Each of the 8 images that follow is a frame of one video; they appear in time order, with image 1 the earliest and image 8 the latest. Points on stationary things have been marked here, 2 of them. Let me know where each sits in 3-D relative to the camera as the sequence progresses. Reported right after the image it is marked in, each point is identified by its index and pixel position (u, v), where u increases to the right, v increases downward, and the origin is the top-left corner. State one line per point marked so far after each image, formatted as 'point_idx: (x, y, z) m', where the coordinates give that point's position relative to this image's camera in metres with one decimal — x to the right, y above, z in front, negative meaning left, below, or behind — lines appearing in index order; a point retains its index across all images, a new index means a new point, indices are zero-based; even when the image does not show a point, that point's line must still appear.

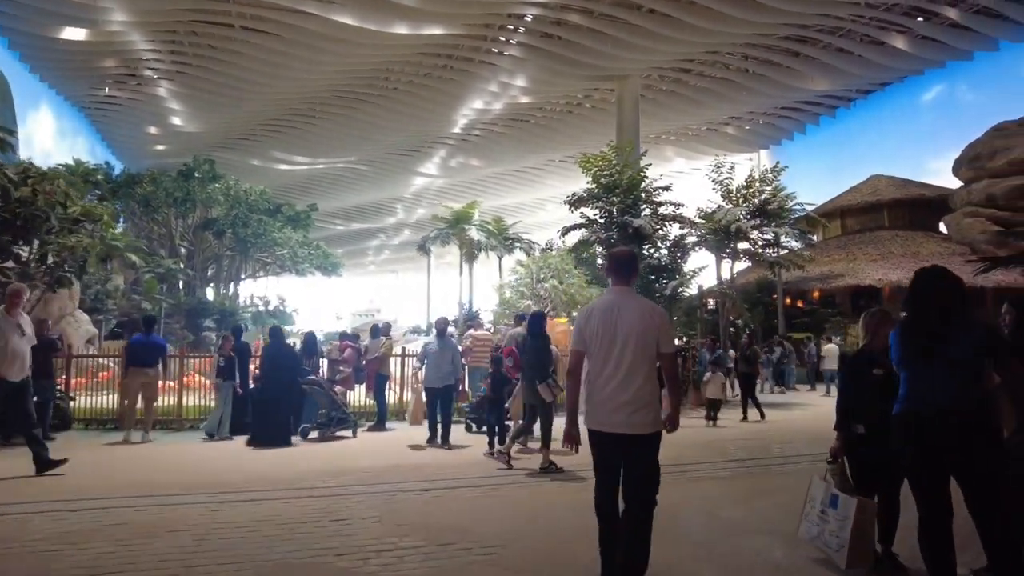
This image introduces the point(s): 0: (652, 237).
0: (+3.2, +1.2, +14.6) m
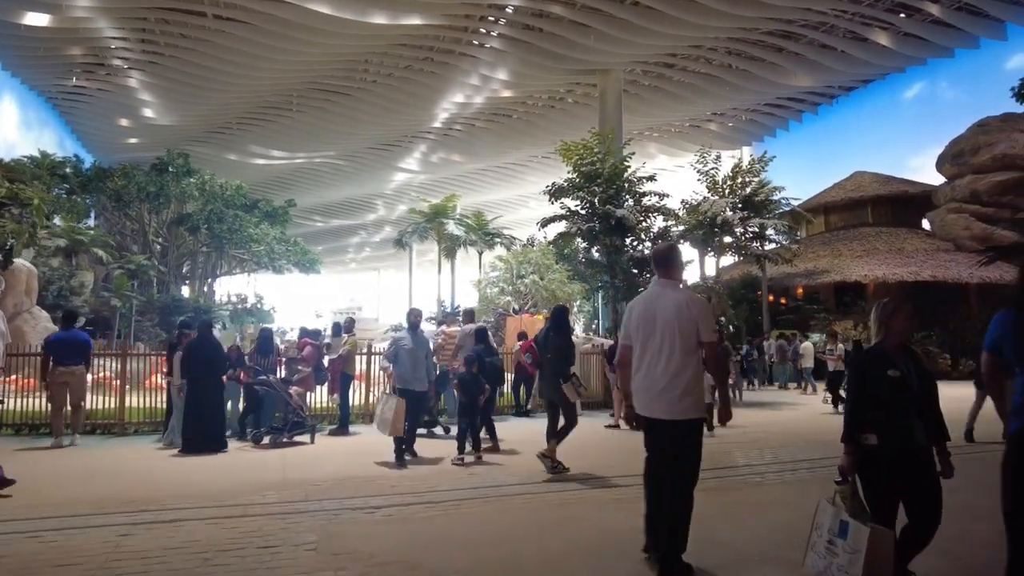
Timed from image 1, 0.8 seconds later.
0: (+2.7, +1.3, +13.9) m
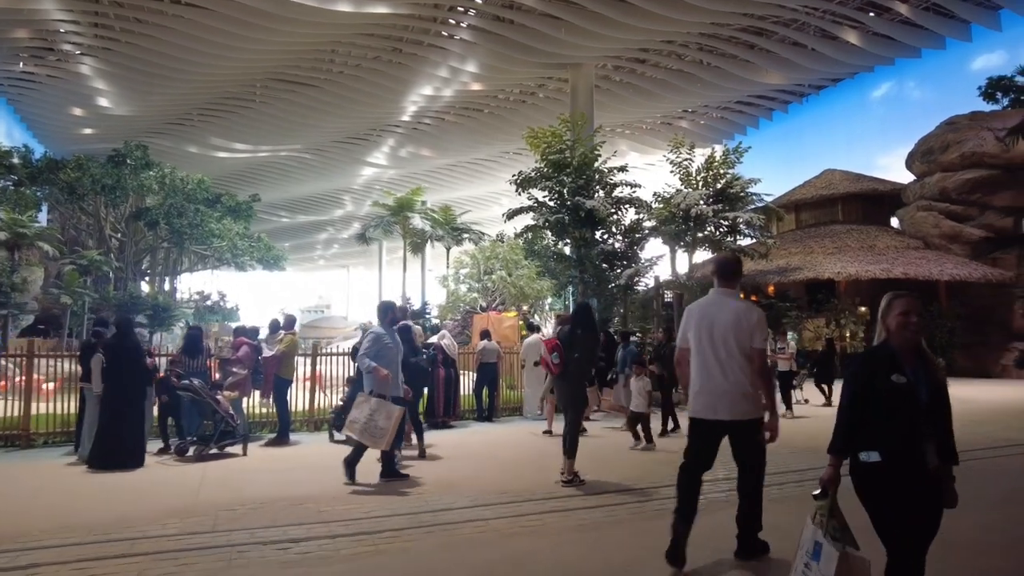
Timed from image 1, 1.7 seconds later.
0: (+2.0, +1.4, +13.2) m
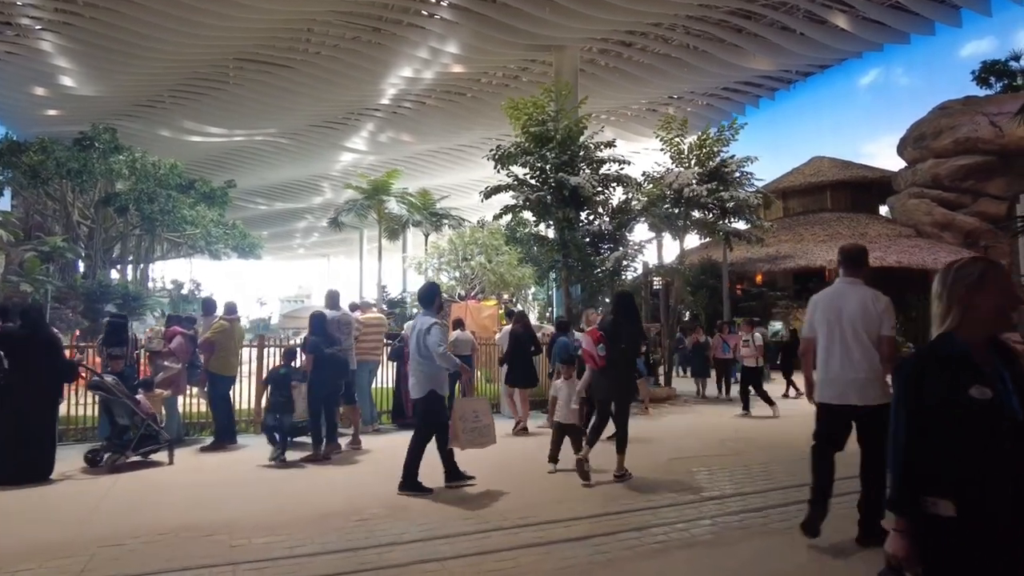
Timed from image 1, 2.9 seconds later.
0: (+1.5, +1.6, +12.1) m
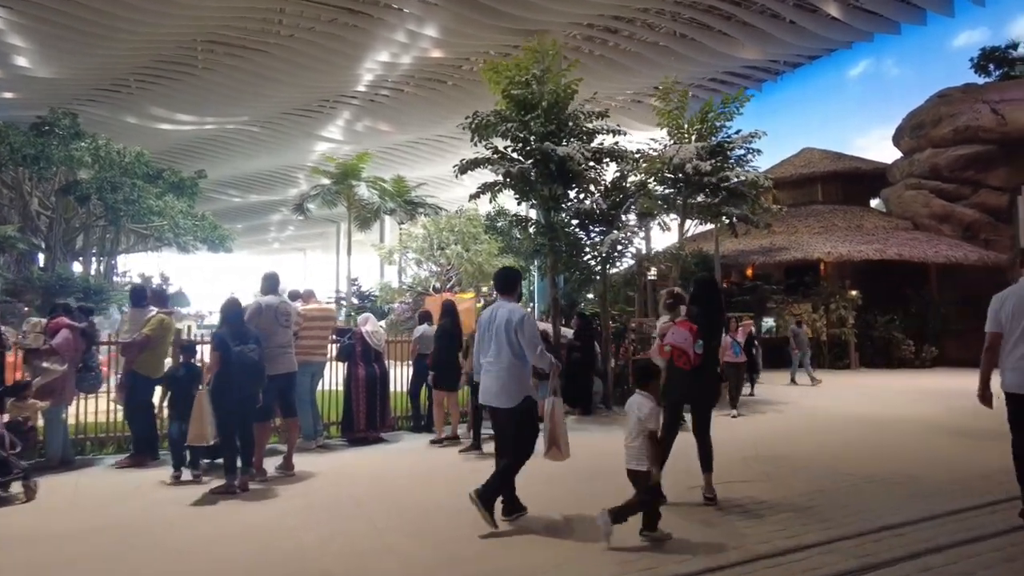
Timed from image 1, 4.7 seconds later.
0: (+1.2, +1.8, +10.6) m
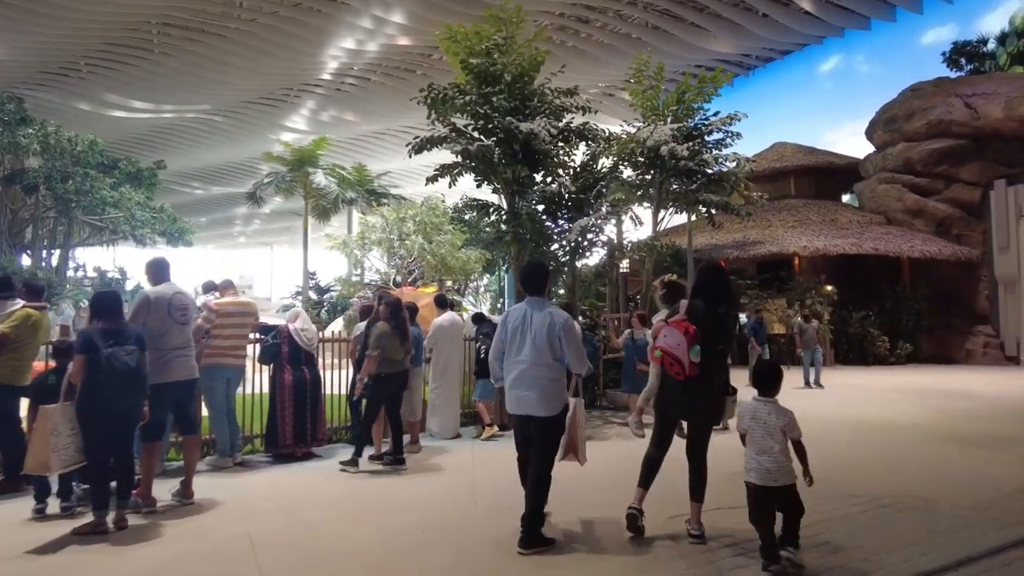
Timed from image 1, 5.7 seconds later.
0: (+0.6, +1.9, +9.6) m
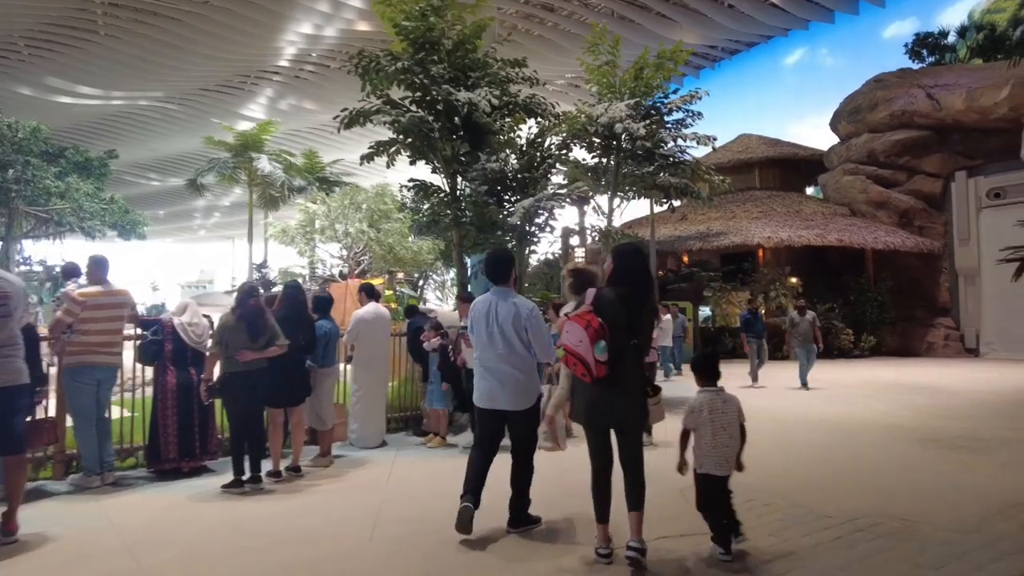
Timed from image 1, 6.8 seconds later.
0: (-0.2, +2.1, +8.7) m
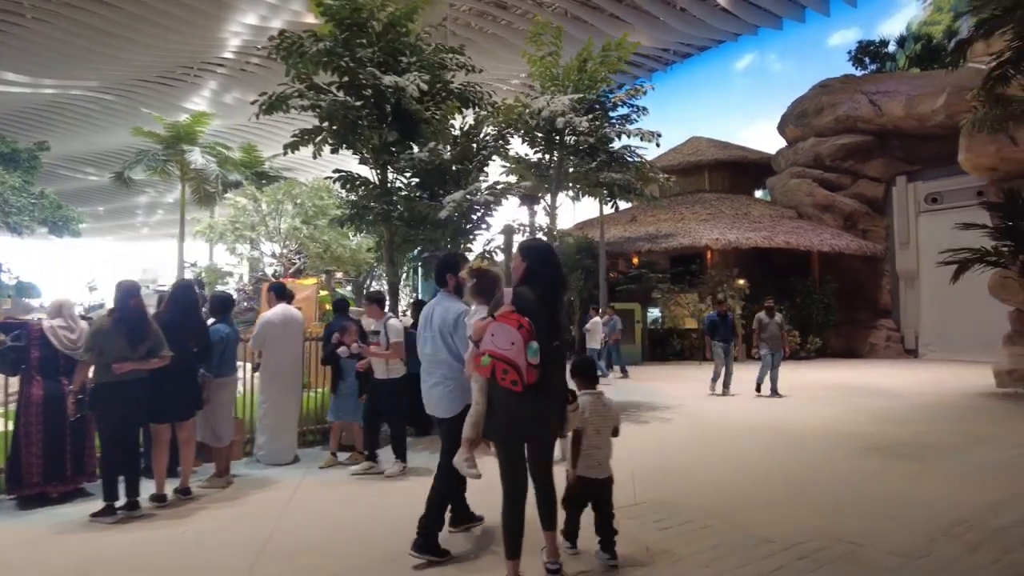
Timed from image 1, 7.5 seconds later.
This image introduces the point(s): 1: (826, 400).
0: (-1.1, +2.1, +8.2) m
1: (+5.3, -1.9, +10.7) m
